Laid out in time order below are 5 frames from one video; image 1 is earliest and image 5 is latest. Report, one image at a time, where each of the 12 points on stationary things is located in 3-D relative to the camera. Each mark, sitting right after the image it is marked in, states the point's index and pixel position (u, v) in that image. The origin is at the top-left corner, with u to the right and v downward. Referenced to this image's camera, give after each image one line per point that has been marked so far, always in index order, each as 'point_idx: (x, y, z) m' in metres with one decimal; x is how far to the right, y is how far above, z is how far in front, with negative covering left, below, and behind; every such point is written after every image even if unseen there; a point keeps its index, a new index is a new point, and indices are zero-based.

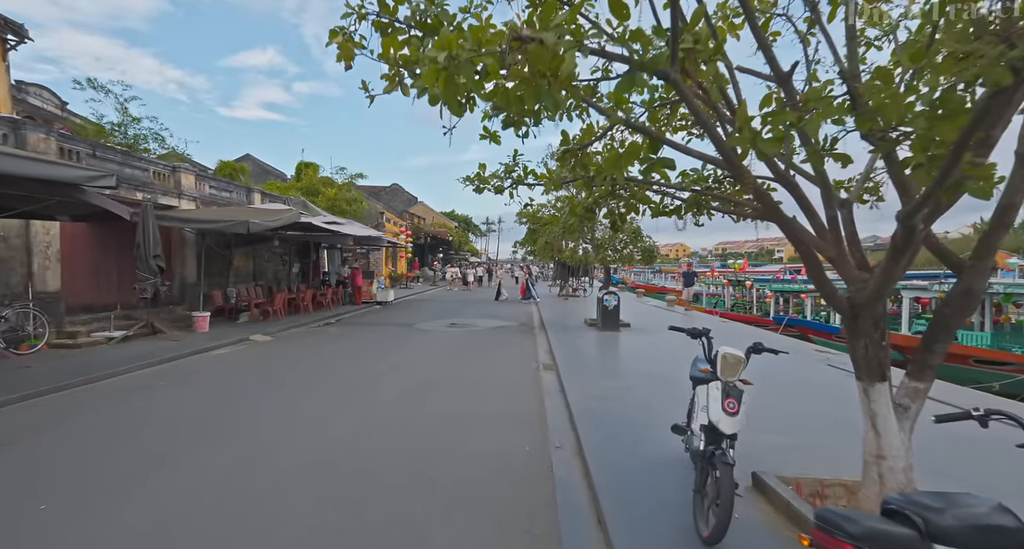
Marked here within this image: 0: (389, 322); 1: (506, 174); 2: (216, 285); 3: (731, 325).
0: (-3.7, -1.4, +13.4) m
1: (-0.1, +0.9, +3.9) m
2: (-8.2, -0.3, +12.4) m
3: (+6.3, -1.4, +12.8) m
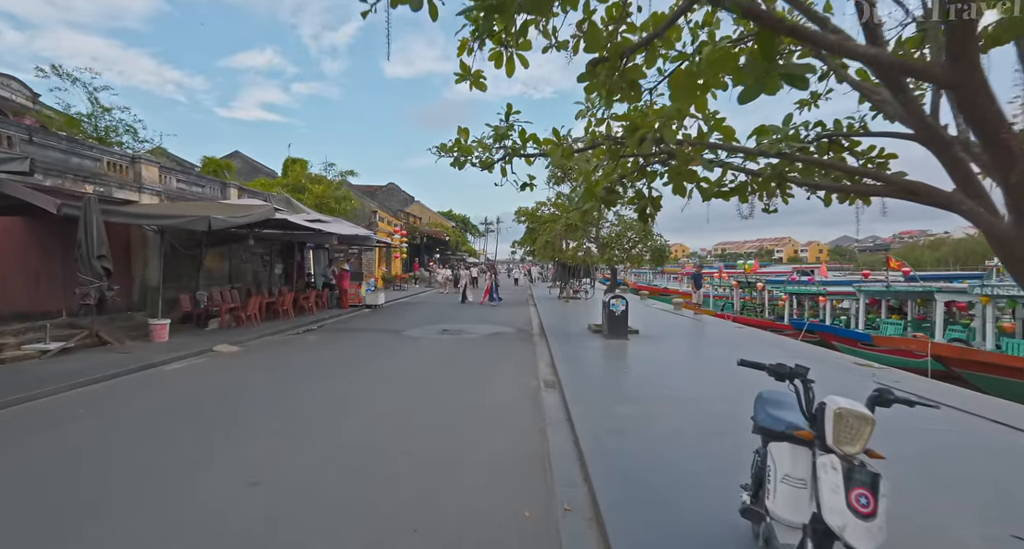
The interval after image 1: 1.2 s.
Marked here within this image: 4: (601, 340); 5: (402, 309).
0: (-3.7, -1.5, +12.3) m
1: (-0.1, +0.8, +2.8) m
2: (-8.2, -0.3, +11.3) m
3: (+6.2, -1.5, +11.7) m
4: (+2.1, -1.6, +10.6) m
5: (-4.2, -1.4, +17.2) m
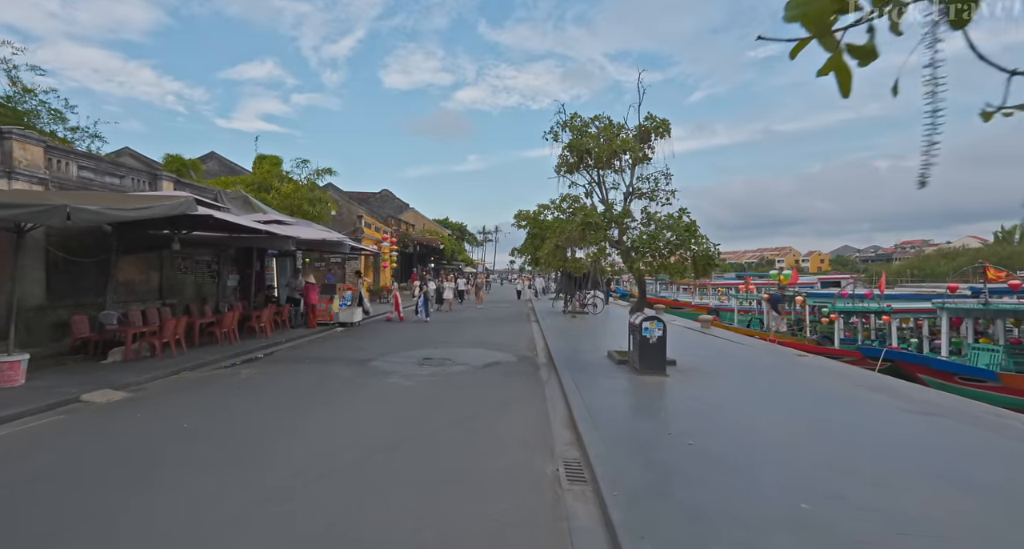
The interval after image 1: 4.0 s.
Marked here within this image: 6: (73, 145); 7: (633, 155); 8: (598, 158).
0: (-3.7, -1.8, +9.7) m
1: (-0.1, +0.8, +0.3) m
2: (-8.2, -0.6, +8.7) m
3: (+6.2, -1.8, +9.2) m
4: (+2.1, -1.8, +8.0) m
5: (-4.2, -1.8, +14.5) m
6: (-13.1, +3.9, +13.4) m
7: (+2.3, +2.3, +8.6) m
8: (+1.7, +2.3, +8.7) m
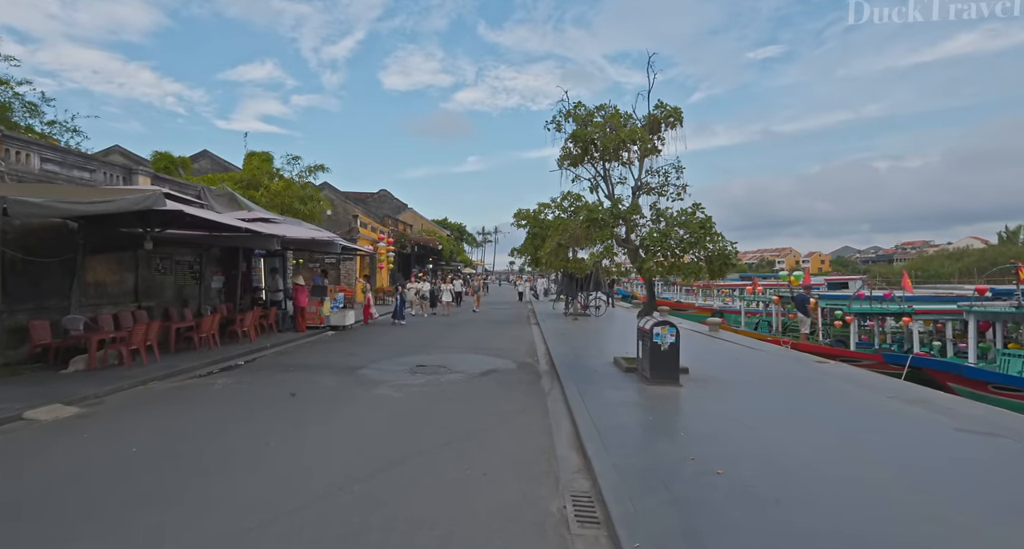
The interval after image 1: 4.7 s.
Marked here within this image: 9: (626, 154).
0: (-3.8, -1.8, +9.0) m
1: (-0.1, +0.8, -0.4) m
2: (-8.2, -0.6, +8.0) m
3: (+6.2, -1.8, +8.5) m
4: (+2.1, -1.8, +7.4) m
5: (-4.2, -1.8, +13.9) m
6: (-13.1, +3.8, +12.8) m
7: (+2.3, +2.3, +7.9) m
8: (+1.7, +2.2, +8.1) m
9: (+2.1, +2.2, +8.2) m
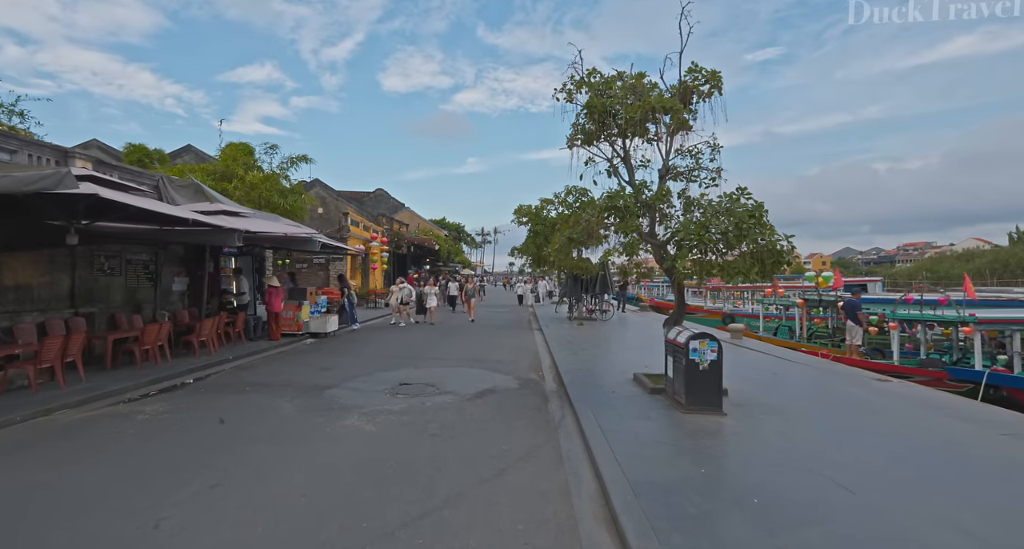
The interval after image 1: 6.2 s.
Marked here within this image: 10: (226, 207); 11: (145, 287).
0: (-3.7, -1.8, +7.5) m
1: (0.0, +0.8, -1.8) m
2: (-8.2, -0.6, +6.5) m
3: (+6.2, -1.8, +7.0) m
4: (+2.1, -1.8, +5.9) m
5: (-4.2, -1.8, +12.4) m
6: (-13.1, +3.8, +11.3) m
7: (+2.3, +2.3, +6.5) m
8: (+1.7, +2.2, +6.6) m
9: (+2.1, +2.2, +6.8) m
10: (-6.9, +1.6, +10.9) m
11: (-8.3, -0.3, +10.2) m
